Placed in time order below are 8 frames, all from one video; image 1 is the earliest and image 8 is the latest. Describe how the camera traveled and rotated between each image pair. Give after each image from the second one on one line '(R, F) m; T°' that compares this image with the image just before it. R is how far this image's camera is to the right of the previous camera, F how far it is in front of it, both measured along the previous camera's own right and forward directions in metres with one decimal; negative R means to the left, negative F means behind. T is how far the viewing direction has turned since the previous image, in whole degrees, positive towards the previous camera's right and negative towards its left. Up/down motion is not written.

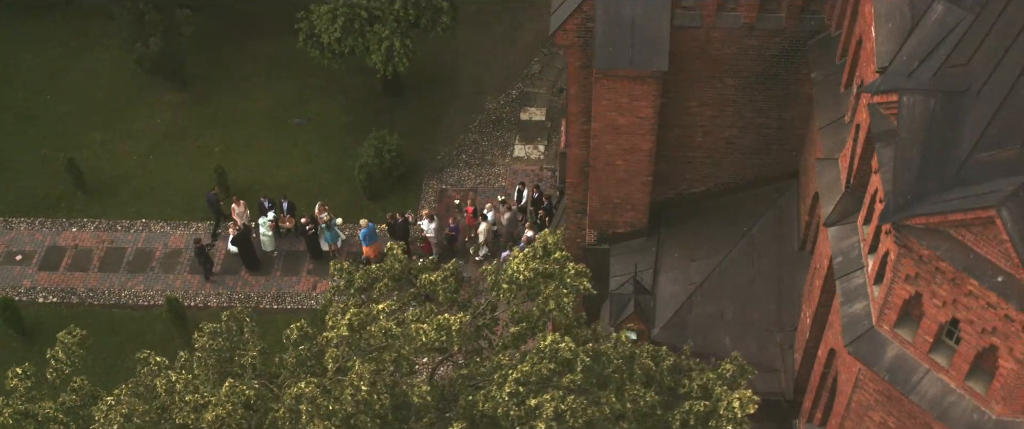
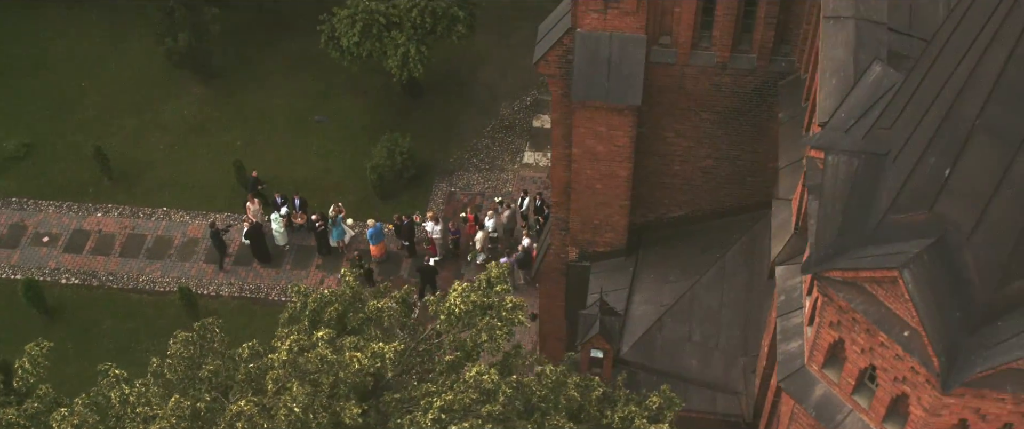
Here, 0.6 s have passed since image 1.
(+1.0, -0.8) m; -2°
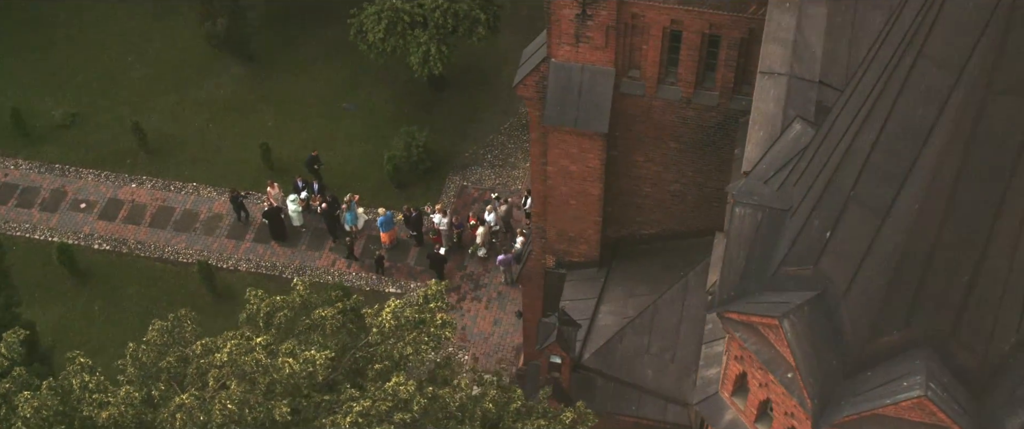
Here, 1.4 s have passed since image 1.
(+1.5, -1.2) m; -3°
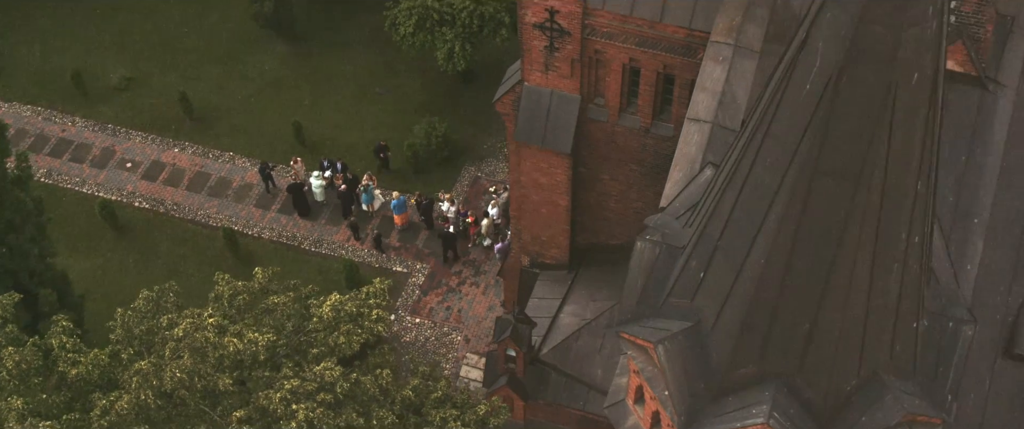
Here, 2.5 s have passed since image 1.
(+1.9, -1.7) m; -4°
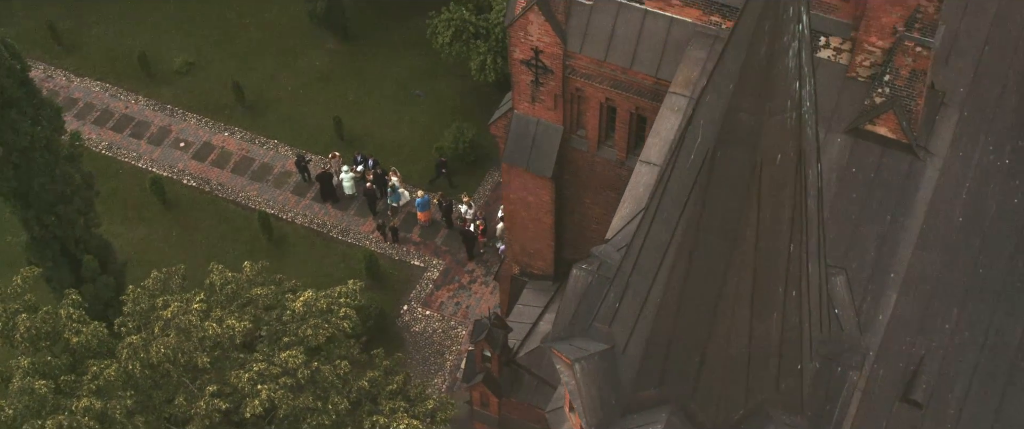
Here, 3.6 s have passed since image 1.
(+1.8, -1.7) m; -4°
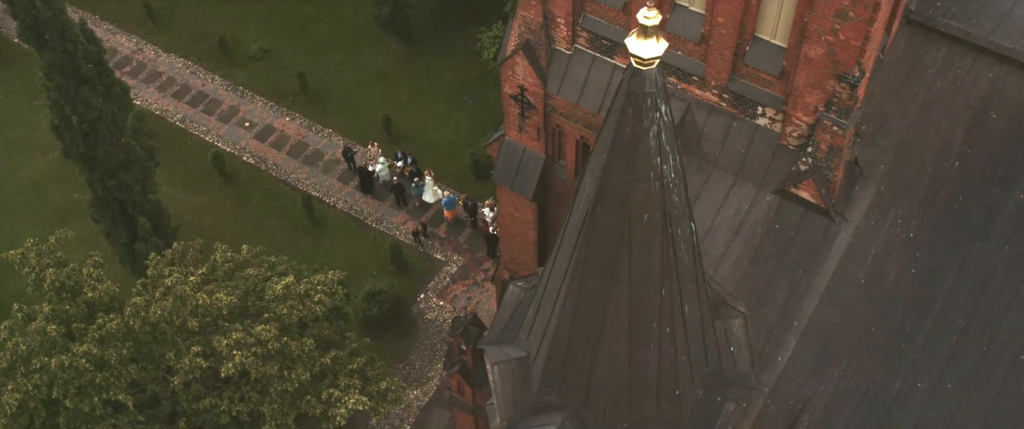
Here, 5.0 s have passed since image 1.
(+2.4, -2.3) m; -5°
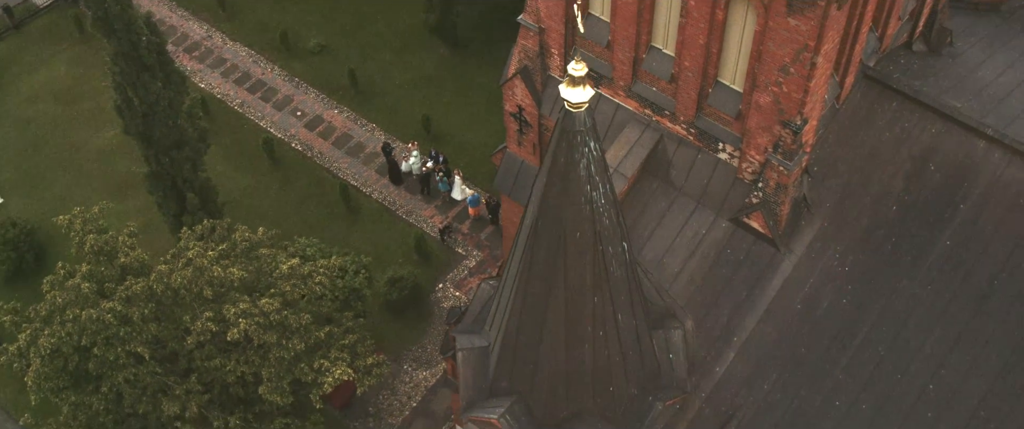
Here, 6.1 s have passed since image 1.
(+1.8, -2.2) m; -4°
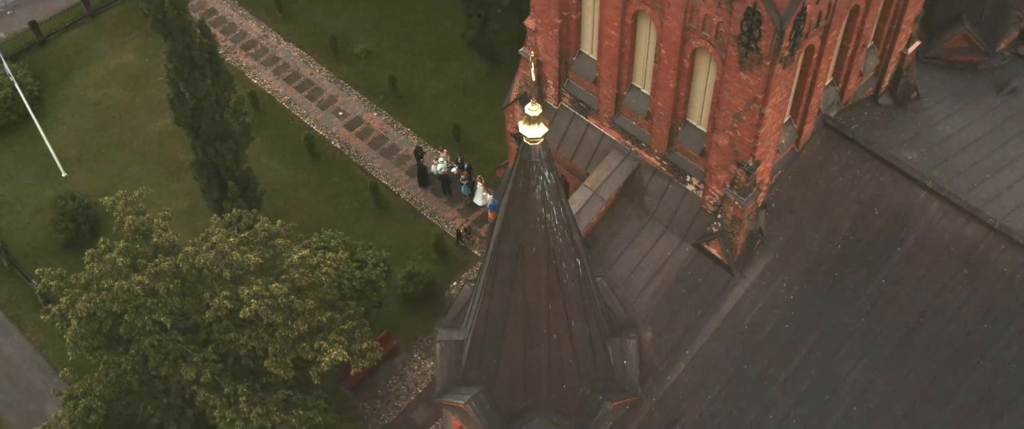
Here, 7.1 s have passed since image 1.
(+1.6, -2.4) m; -3°
